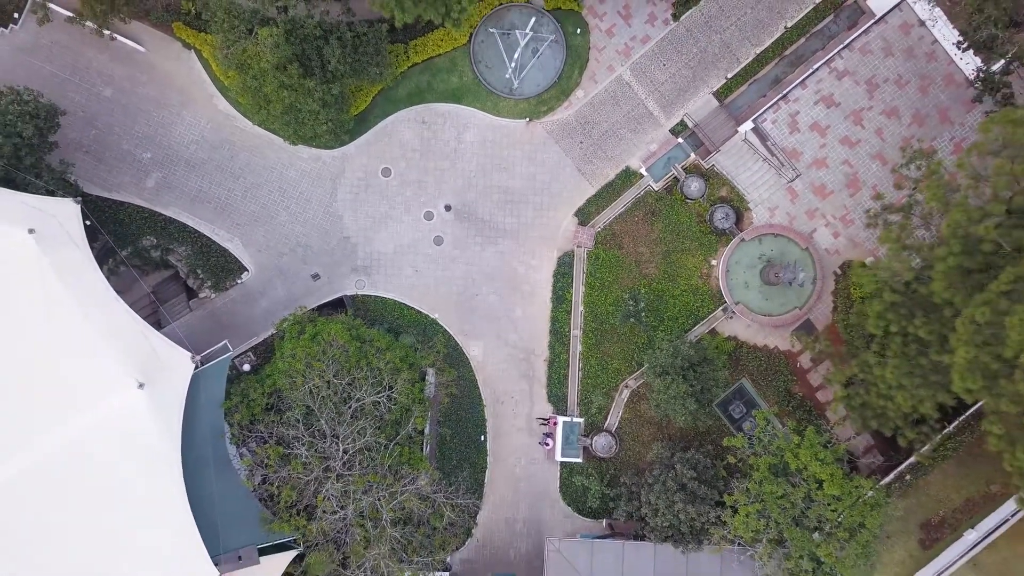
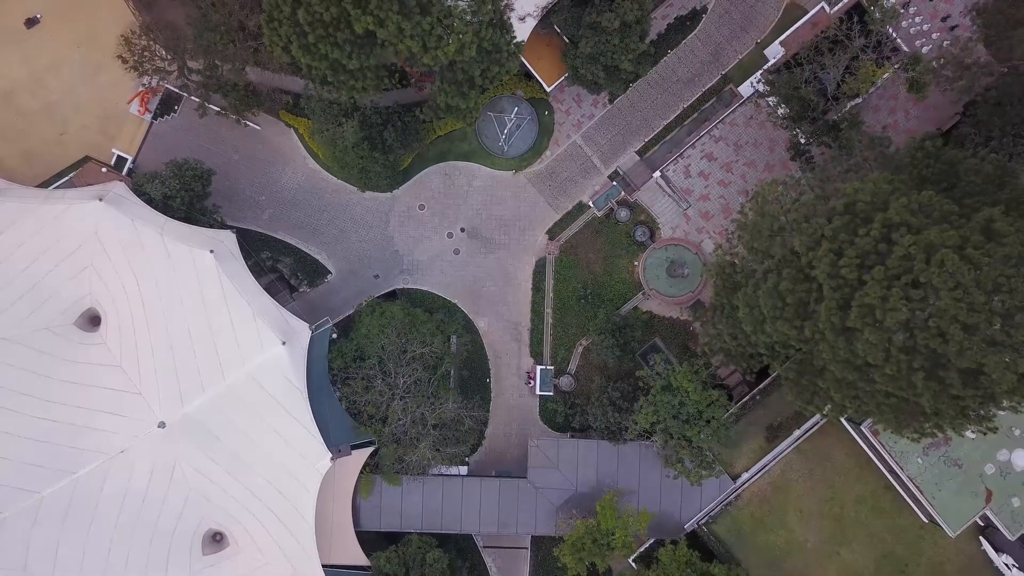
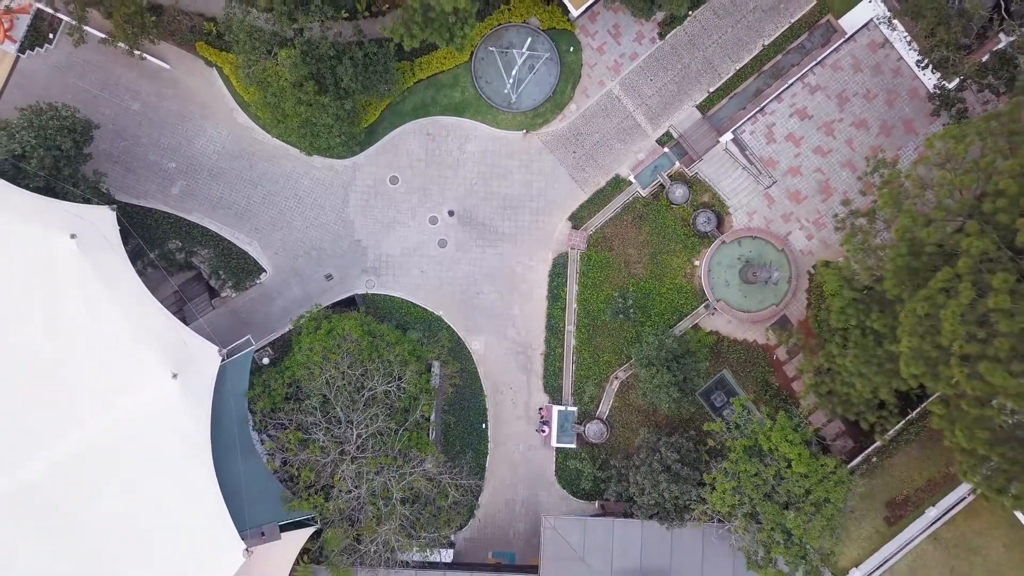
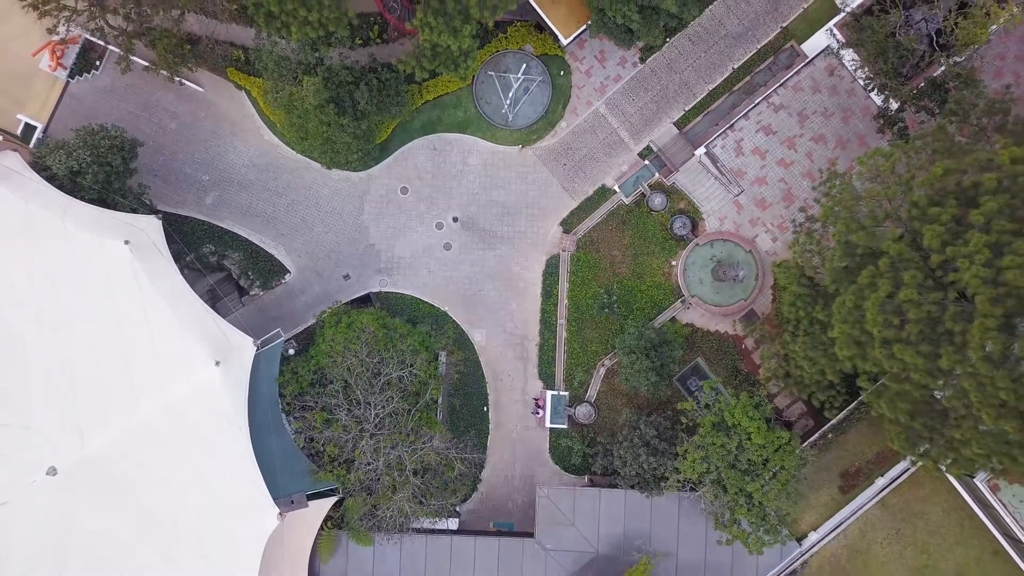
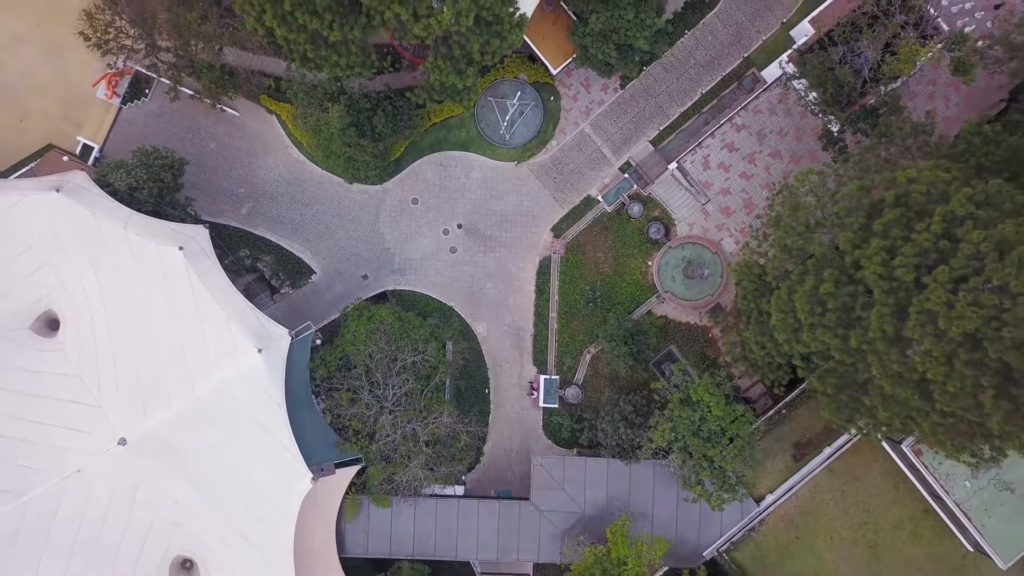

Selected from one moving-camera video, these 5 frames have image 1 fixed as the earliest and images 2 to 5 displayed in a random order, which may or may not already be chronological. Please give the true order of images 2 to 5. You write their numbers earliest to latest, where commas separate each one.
3, 4, 5, 2
